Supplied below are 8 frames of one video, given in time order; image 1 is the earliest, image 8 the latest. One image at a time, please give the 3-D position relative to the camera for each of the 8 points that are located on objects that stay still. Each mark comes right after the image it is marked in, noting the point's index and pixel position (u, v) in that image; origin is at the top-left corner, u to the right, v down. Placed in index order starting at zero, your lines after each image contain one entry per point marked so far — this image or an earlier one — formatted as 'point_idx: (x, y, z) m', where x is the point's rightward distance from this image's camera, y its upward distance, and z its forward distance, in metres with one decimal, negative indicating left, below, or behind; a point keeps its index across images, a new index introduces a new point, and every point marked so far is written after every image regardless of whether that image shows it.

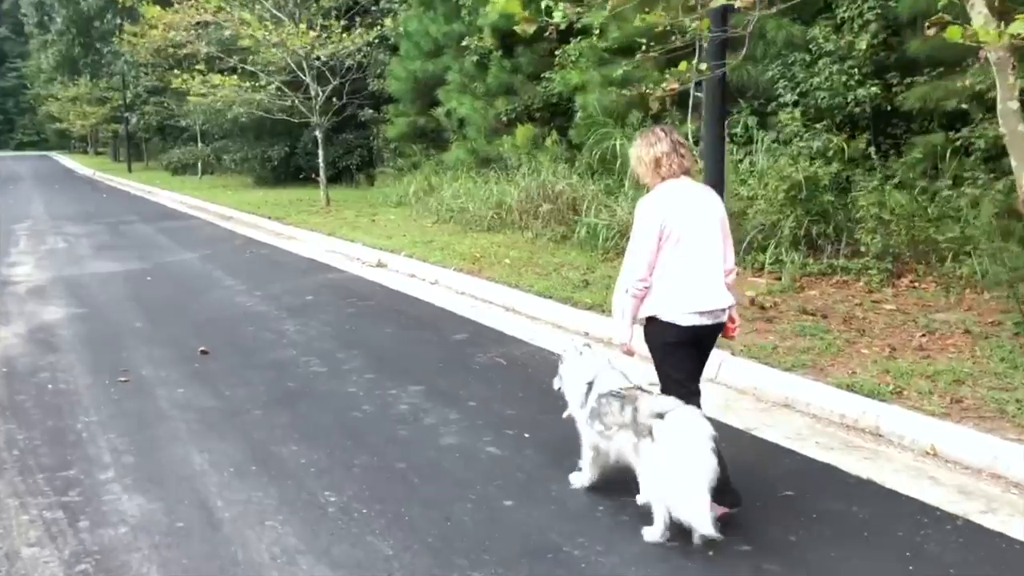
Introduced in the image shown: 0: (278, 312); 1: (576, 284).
0: (-2.3, -0.2, +9.3) m
1: (+0.6, +0.1, +9.8) m
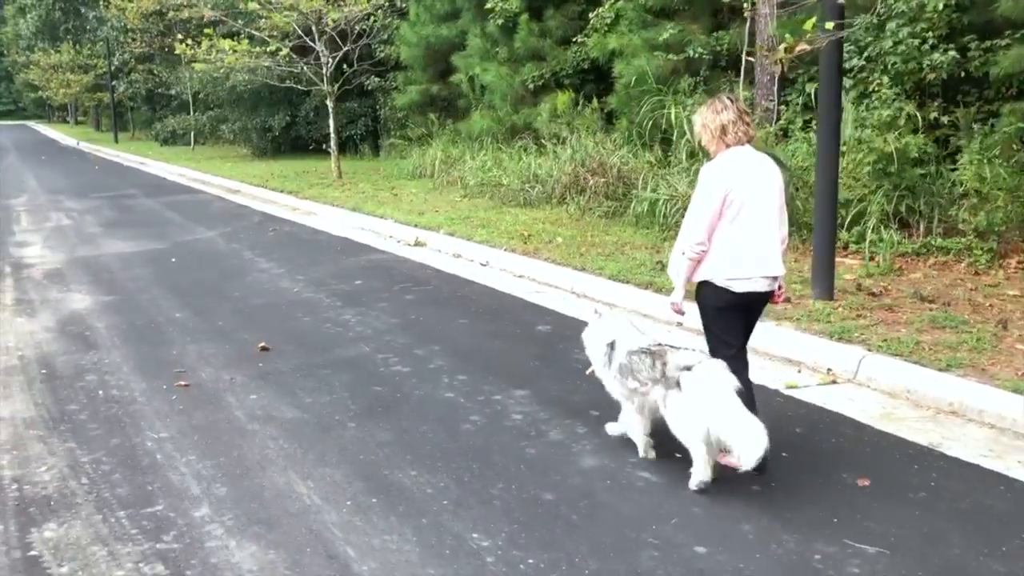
0: (-1.6, -0.1, +8.5) m
1: (+1.3, +0.2, +9.1) m
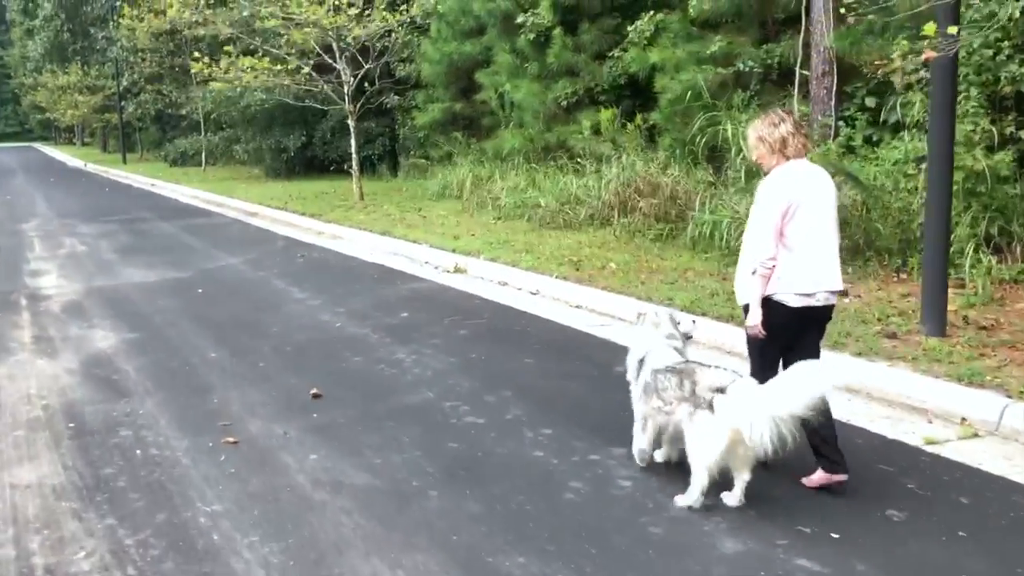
0: (-1.1, -0.4, +7.8) m
1: (+1.8, -0.1, +8.4) m
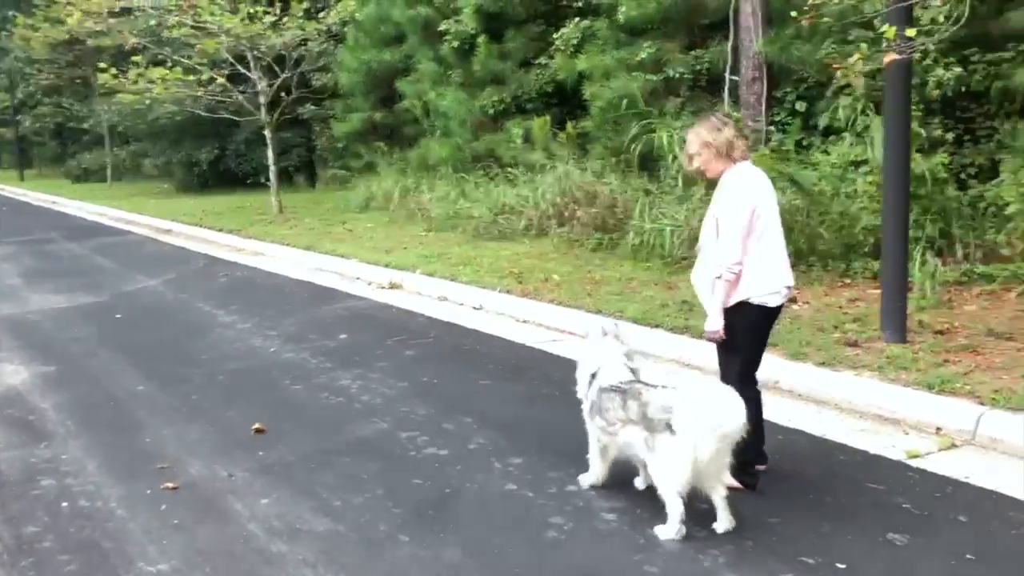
0: (-1.5, -0.6, +7.3) m
1: (+1.4, -0.1, +8.2) m
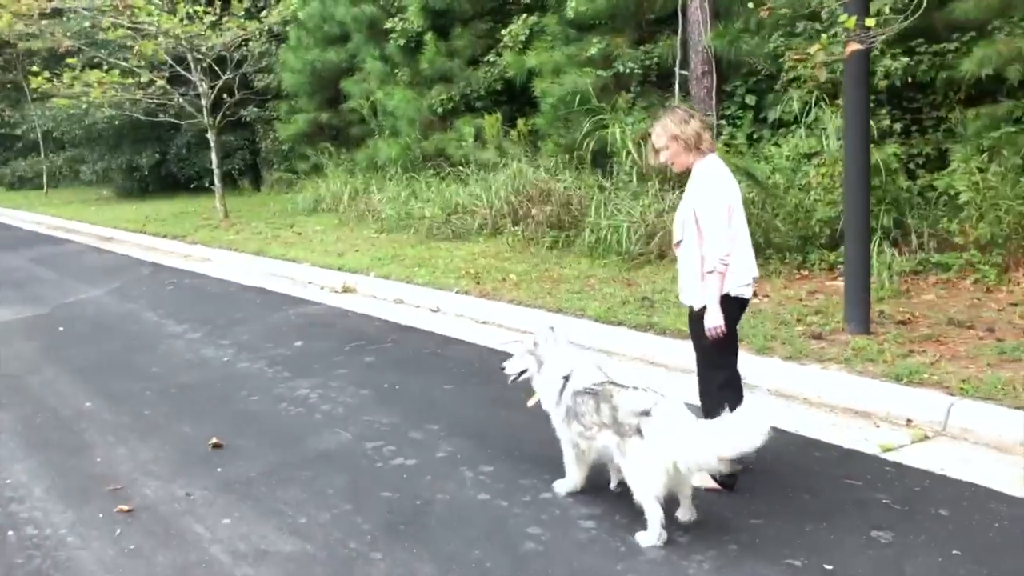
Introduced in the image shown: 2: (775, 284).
0: (-1.8, -0.6, +7.1) m
1: (+1.0, -0.1, +8.1) m
2: (+2.4, 0.0, +8.5) m
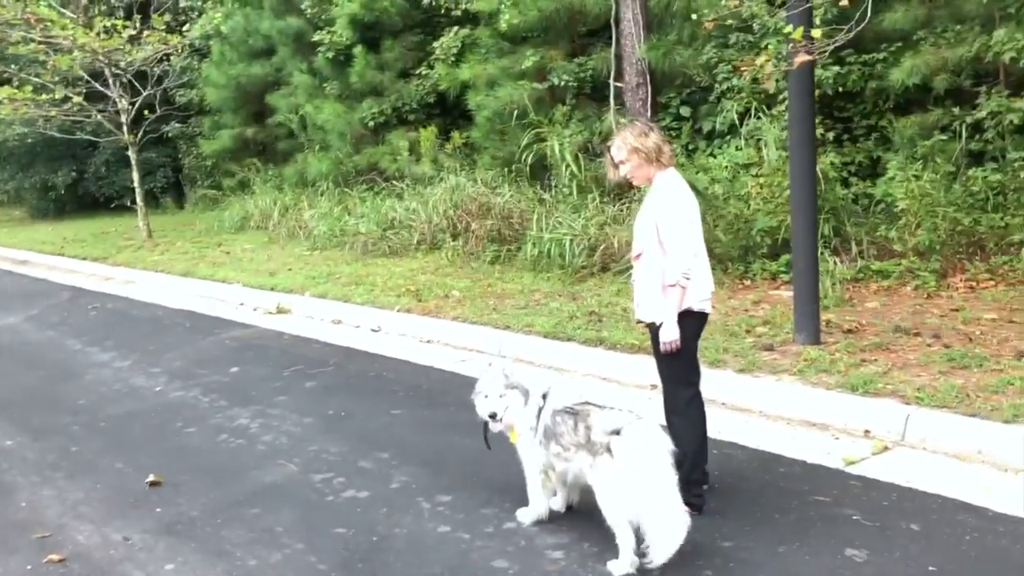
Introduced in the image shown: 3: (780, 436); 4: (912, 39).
0: (-2.2, -0.8, +6.8) m
1: (+0.5, -0.2, +8.0) m
2: (+1.8, -0.1, +8.5) m
3: (+1.5, -0.8, +5.3) m
4: (+4.4, +2.7, +10.4) m
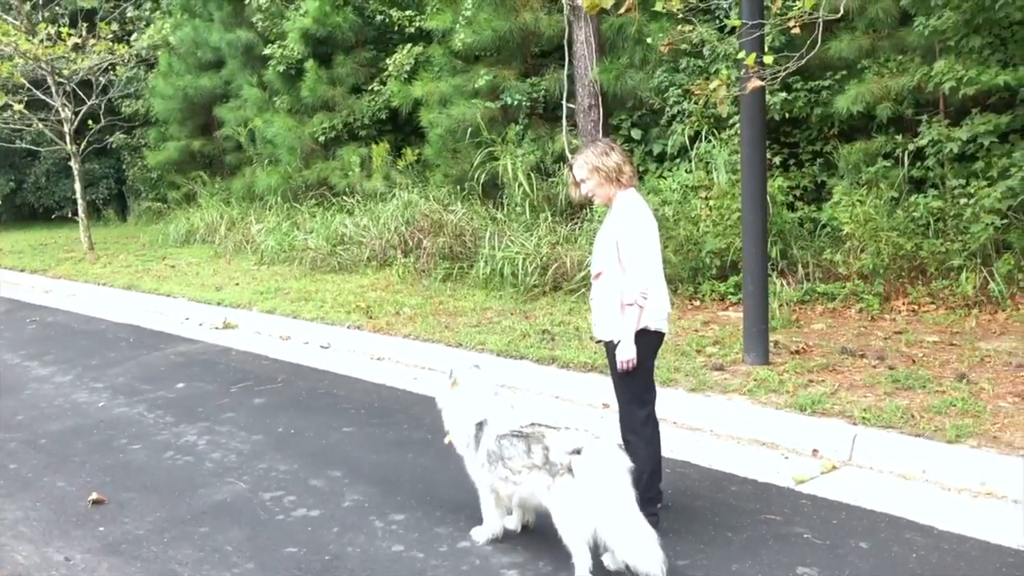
0: (-2.5, -0.9, +6.6) m
1: (+0.1, -0.4, +8.0) m
2: (+1.4, -0.2, +8.6) m
3: (+1.2, -0.9, +5.3) m
4: (+3.9, +2.5, +10.7) m
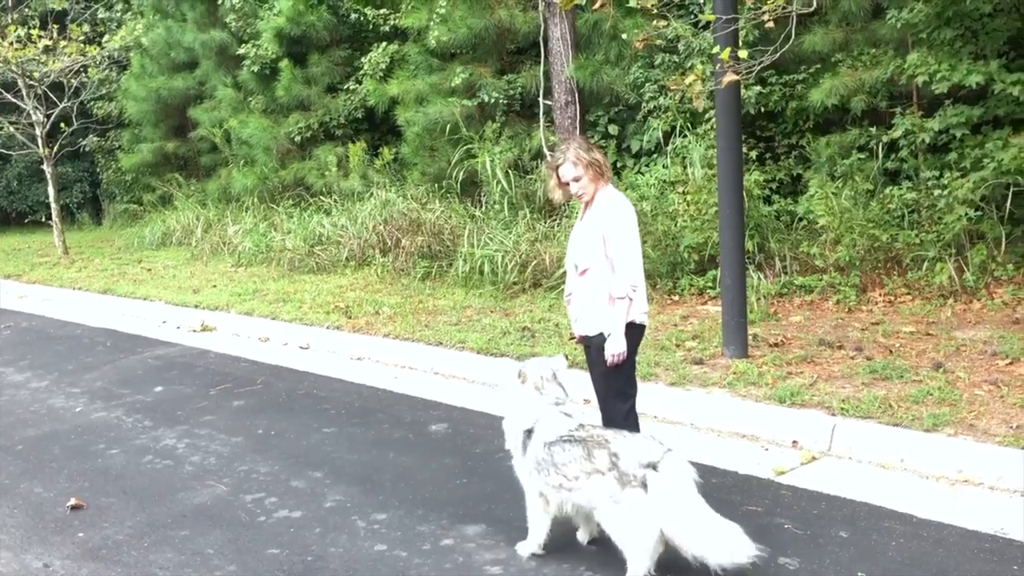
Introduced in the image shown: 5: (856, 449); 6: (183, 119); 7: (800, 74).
0: (-2.6, -0.9, +6.6) m
1: (0.0, -0.4, +8.0) m
2: (+1.2, -0.2, +8.6) m
3: (+1.1, -0.9, +5.4) m
4: (+3.6, +2.6, +10.7) m
5: (+1.8, -0.9, +5.1) m
6: (-6.8, +3.5, +19.6) m
7: (+3.3, +2.5, +10.9) m
